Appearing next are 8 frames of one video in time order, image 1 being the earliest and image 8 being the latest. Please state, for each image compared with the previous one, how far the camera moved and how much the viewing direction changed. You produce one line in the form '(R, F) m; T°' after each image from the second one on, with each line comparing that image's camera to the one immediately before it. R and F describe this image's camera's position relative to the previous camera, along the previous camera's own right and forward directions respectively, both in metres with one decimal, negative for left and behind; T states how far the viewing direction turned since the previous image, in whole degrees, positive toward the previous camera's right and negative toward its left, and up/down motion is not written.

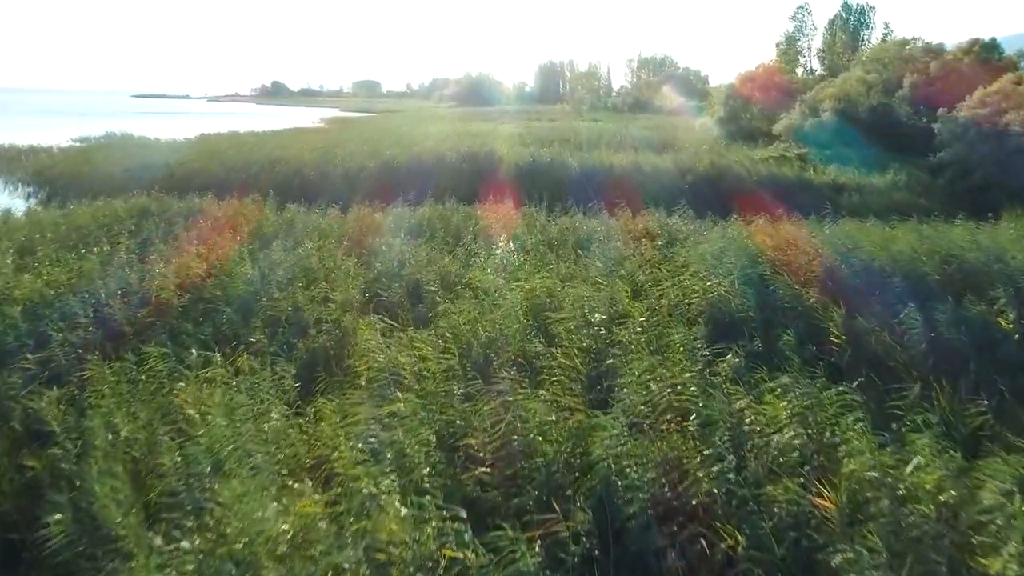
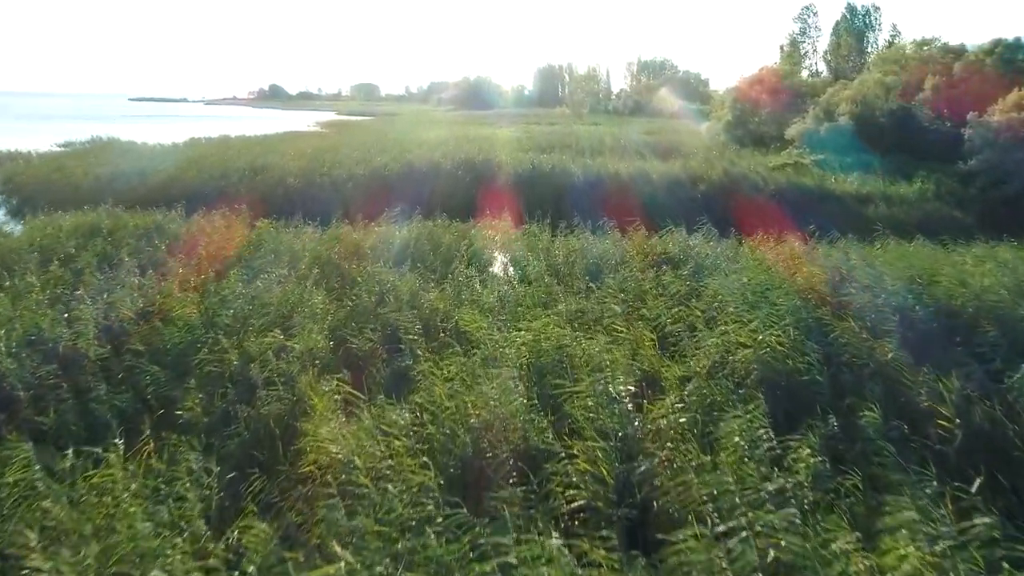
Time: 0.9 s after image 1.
(0.0, +1.2) m; 0°
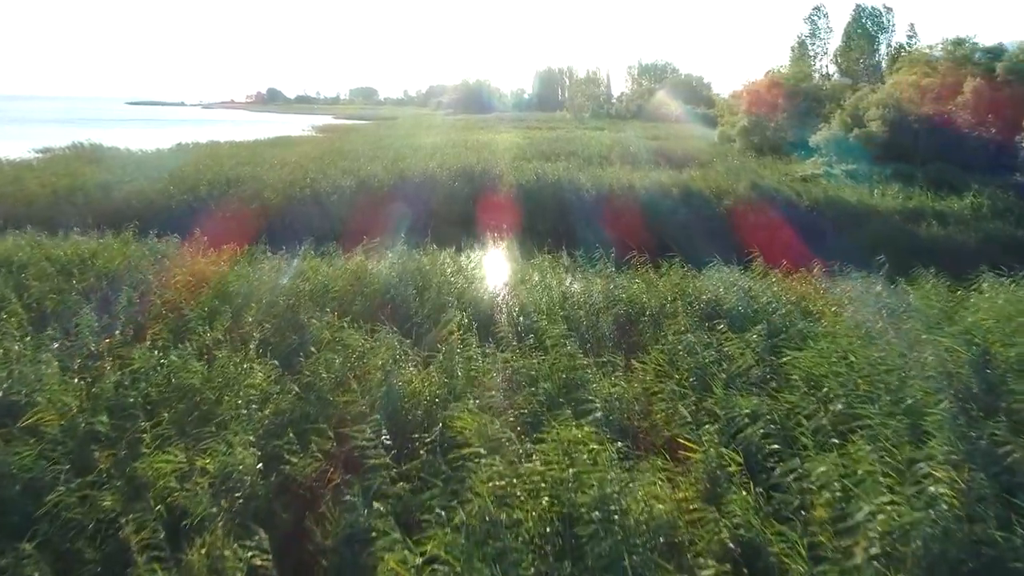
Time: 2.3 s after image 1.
(-0.1, +1.7) m; 0°
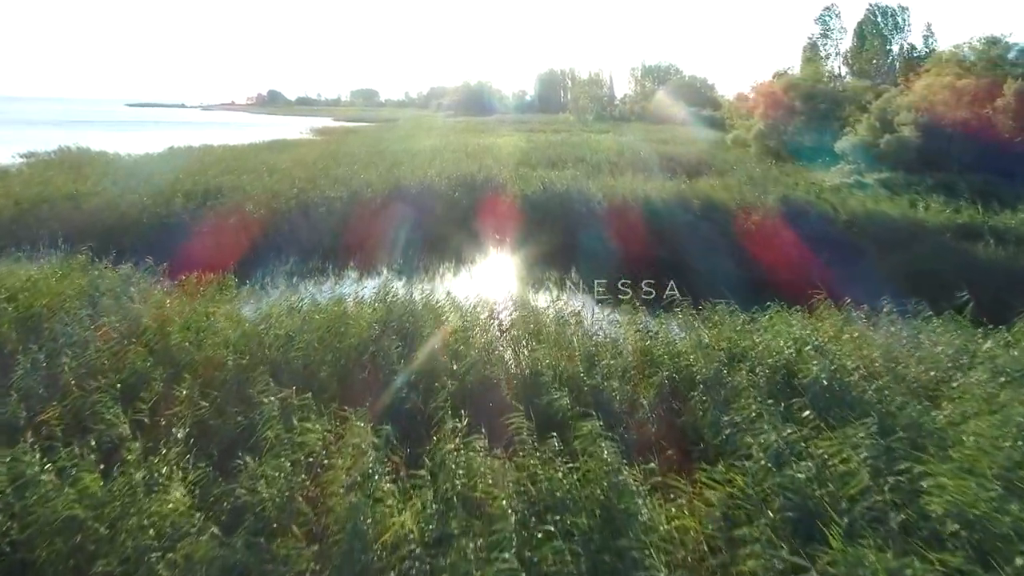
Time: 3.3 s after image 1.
(-0.1, +1.4) m; 0°
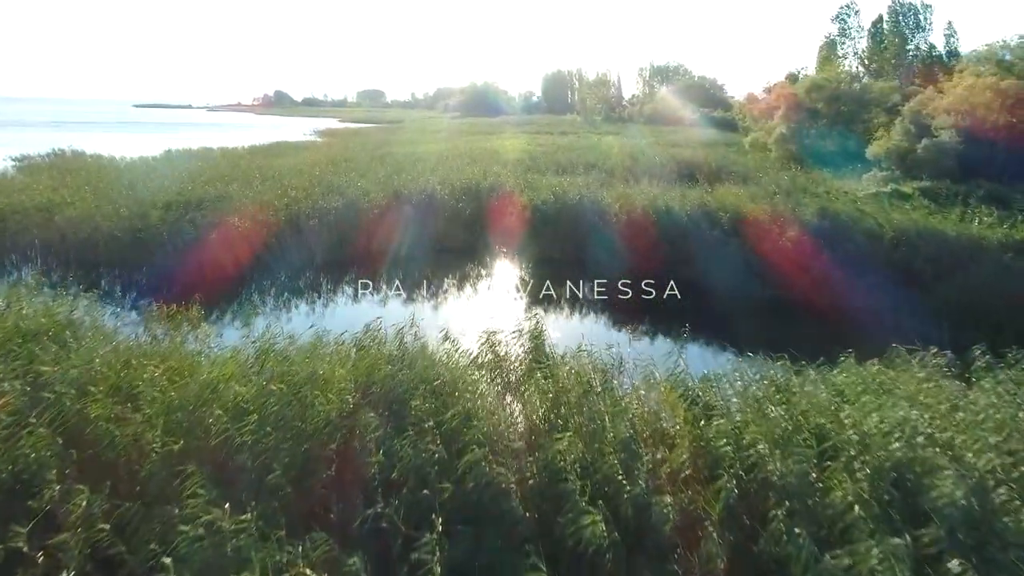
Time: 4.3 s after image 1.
(0.0, +1.2) m; 0°
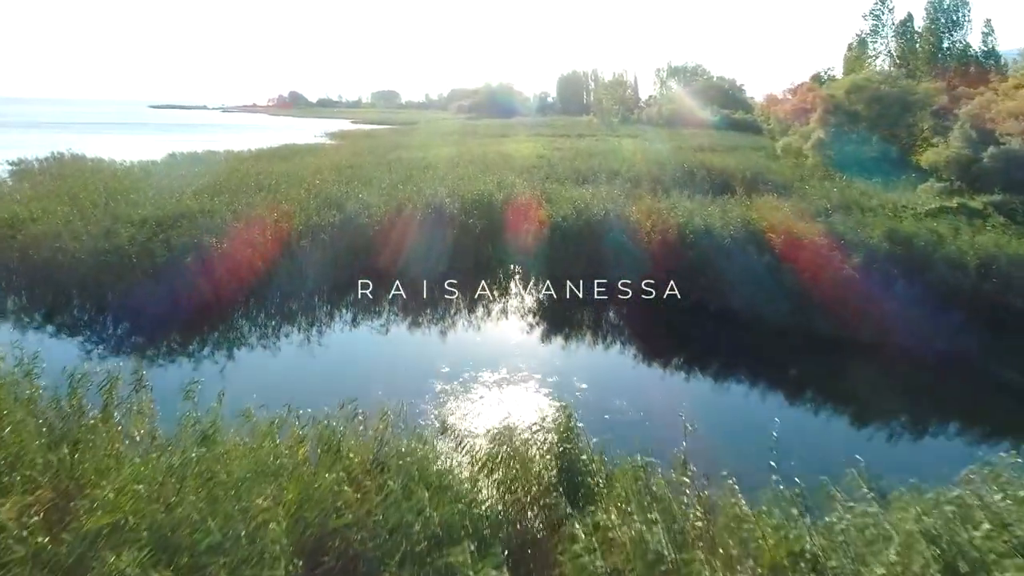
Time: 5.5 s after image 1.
(-0.1, +1.6) m; -1°
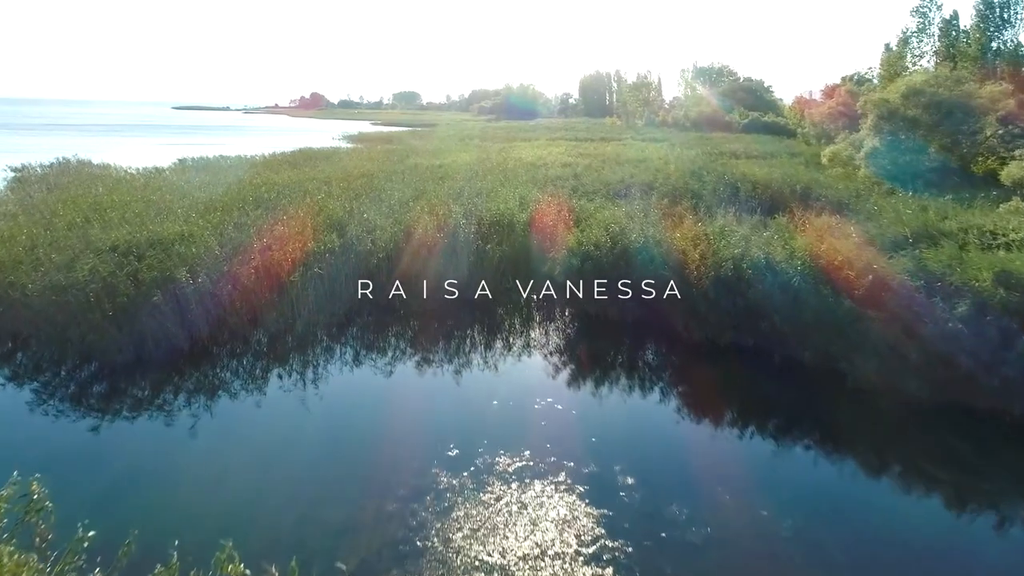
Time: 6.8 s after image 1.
(-0.1, +1.8) m; -2°
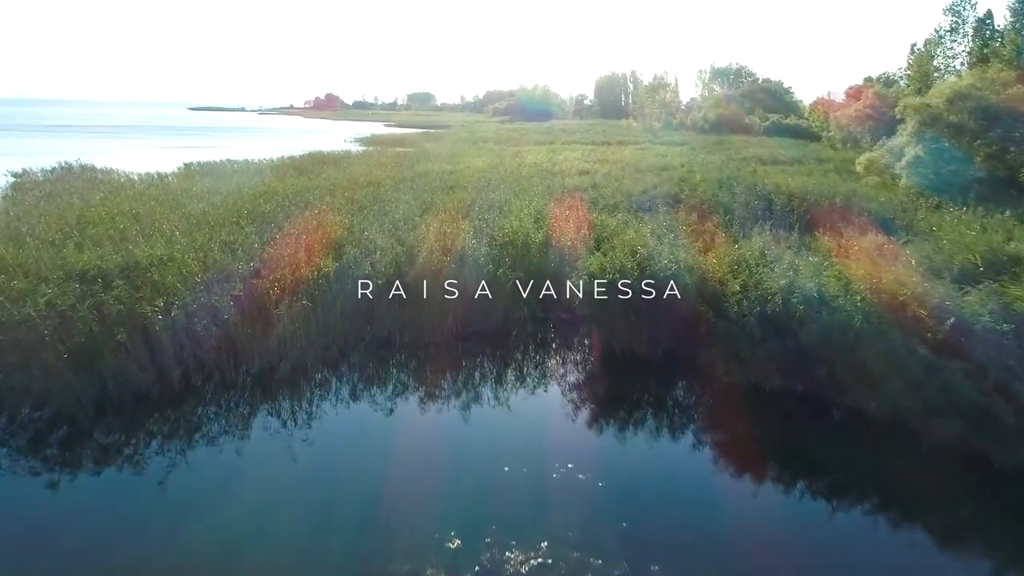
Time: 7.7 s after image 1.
(0.0, +1.3) m; -1°
